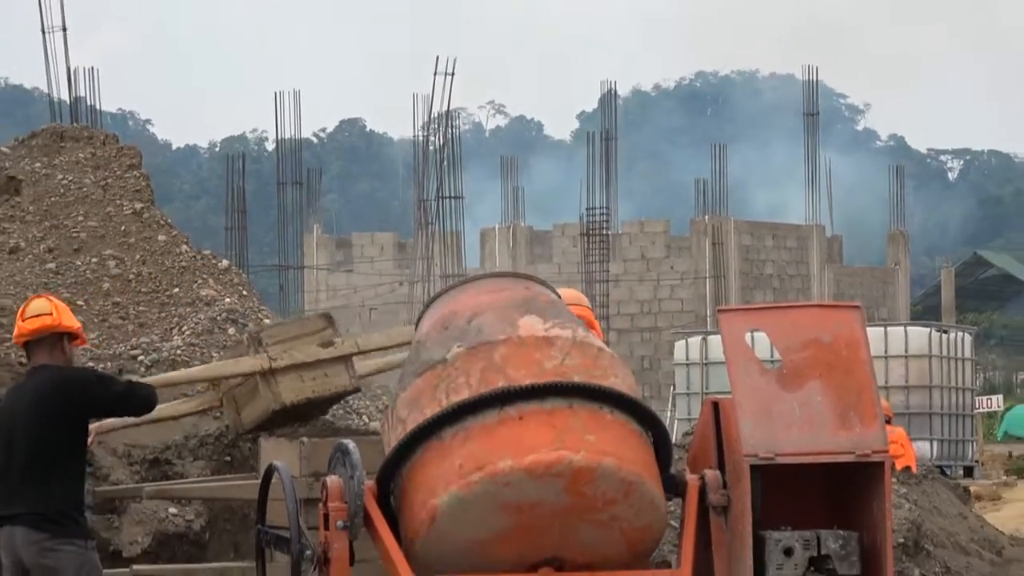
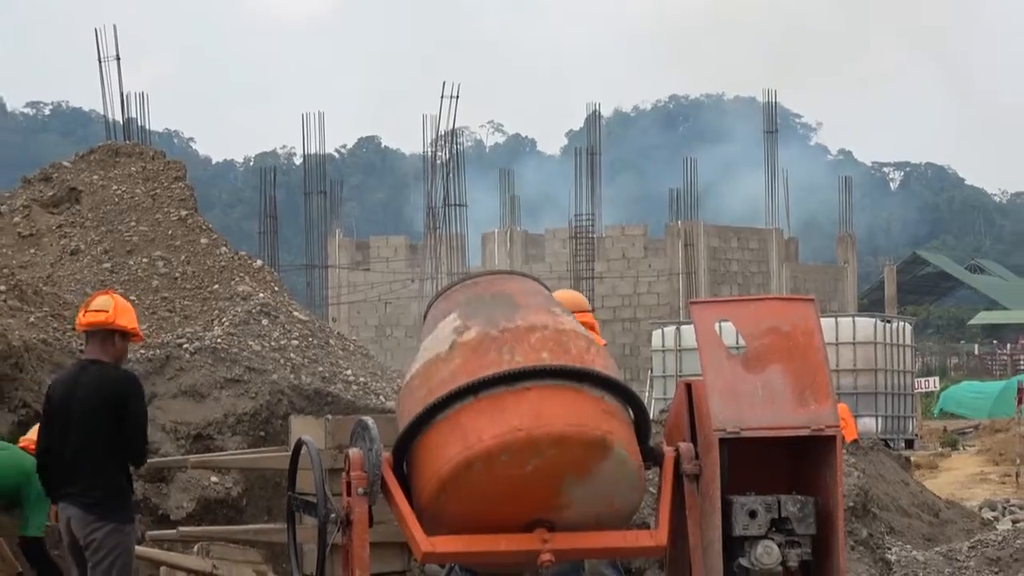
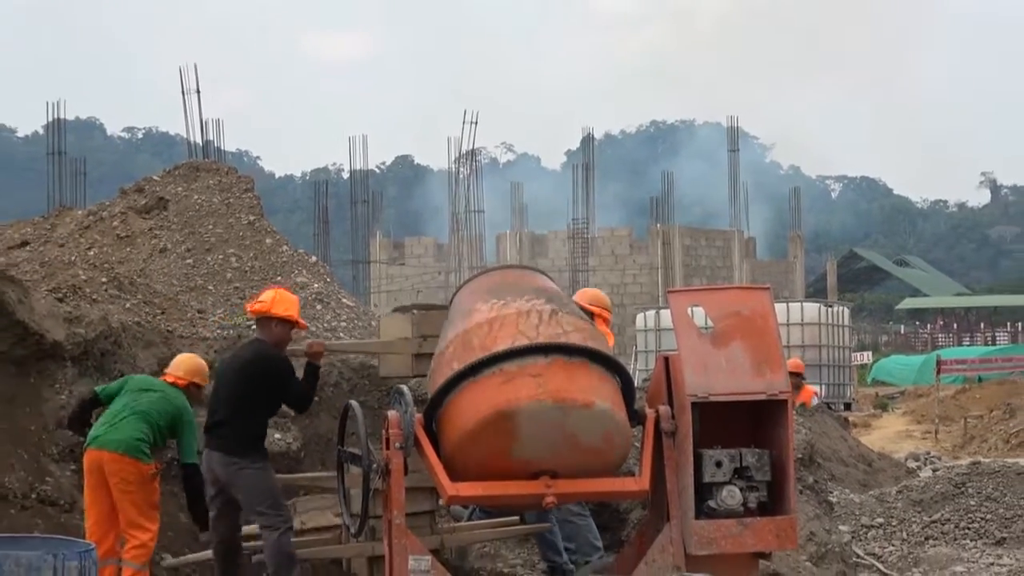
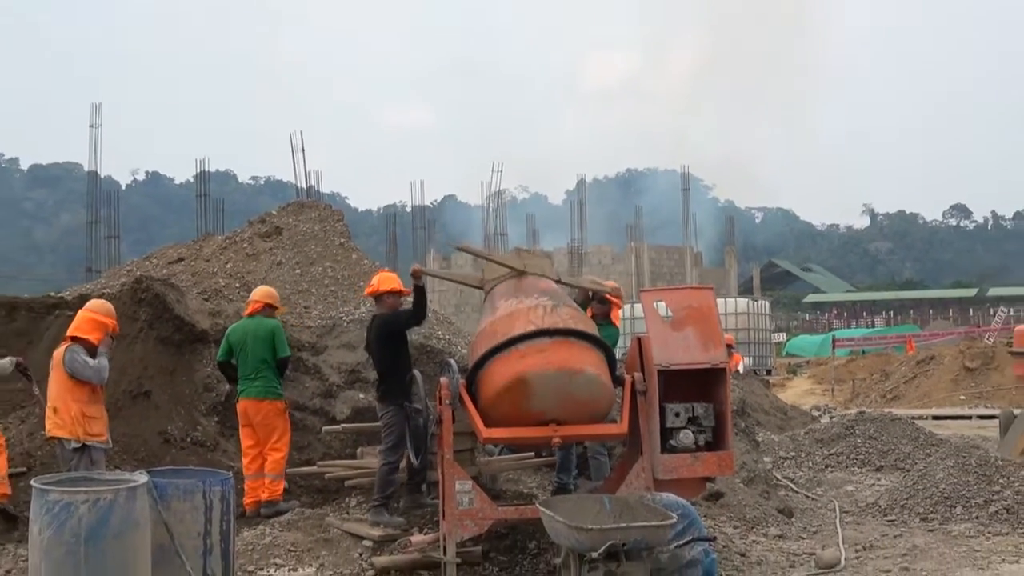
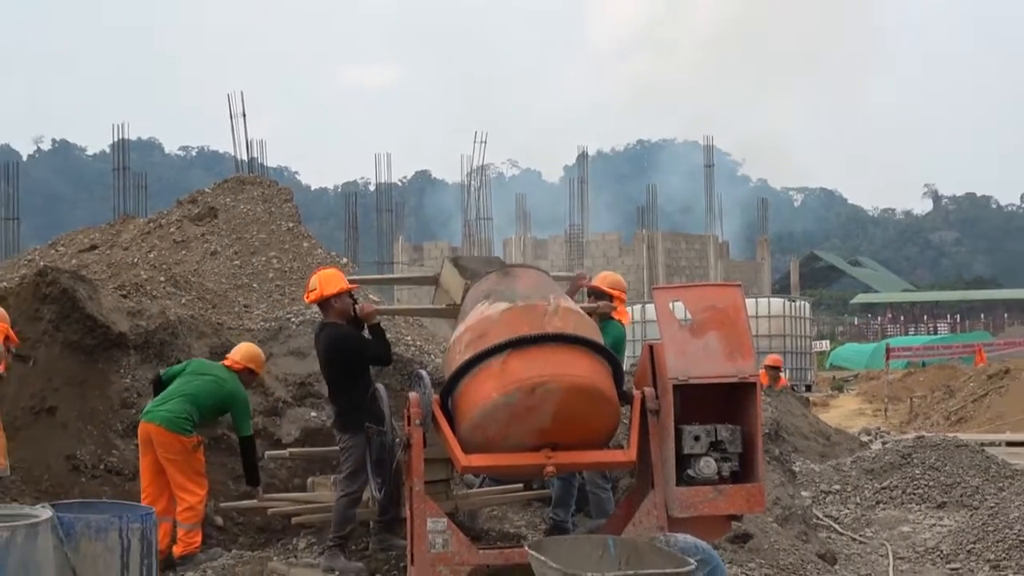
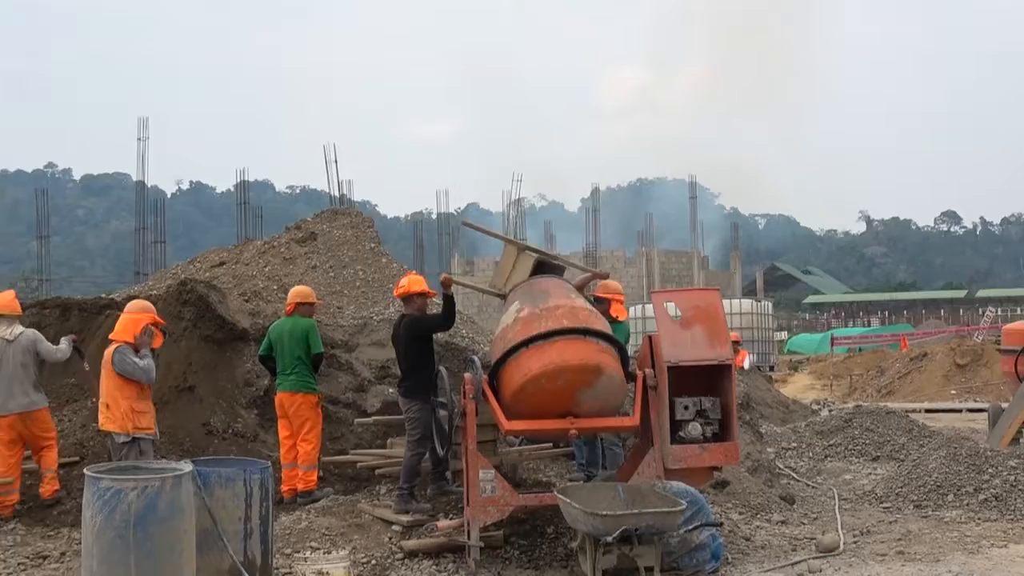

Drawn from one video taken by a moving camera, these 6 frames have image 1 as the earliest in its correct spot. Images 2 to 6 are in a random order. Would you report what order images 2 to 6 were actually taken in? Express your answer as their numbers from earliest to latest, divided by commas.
2, 3, 5, 4, 6
